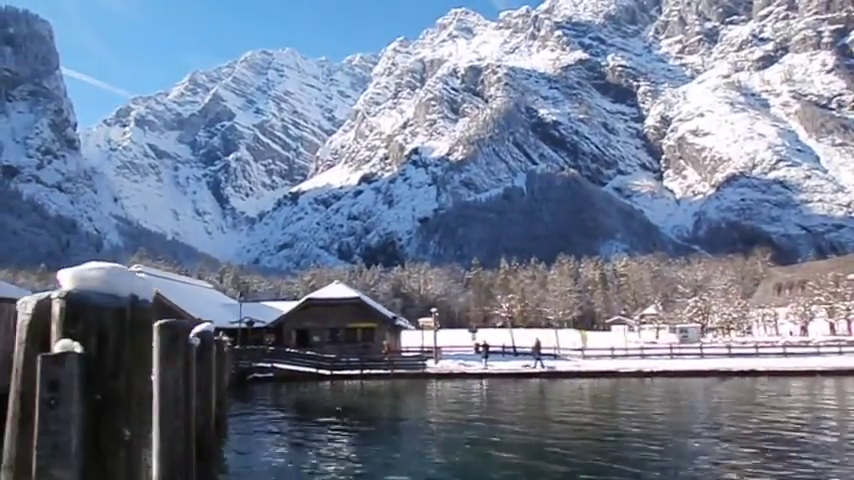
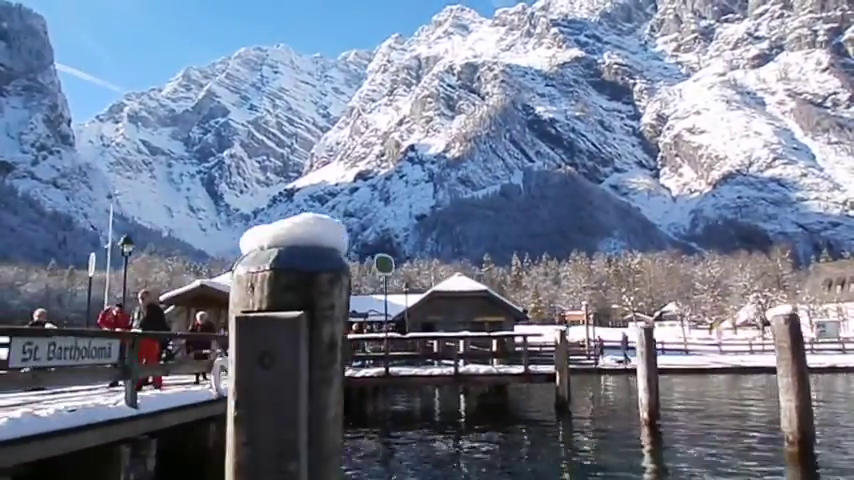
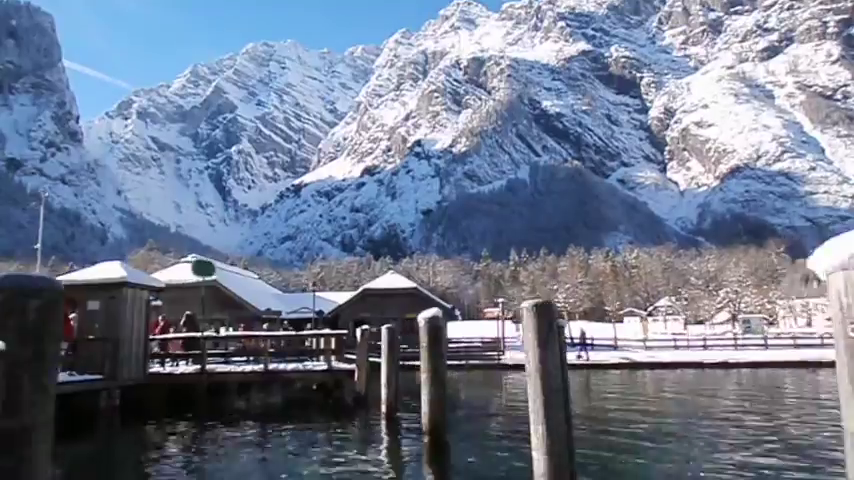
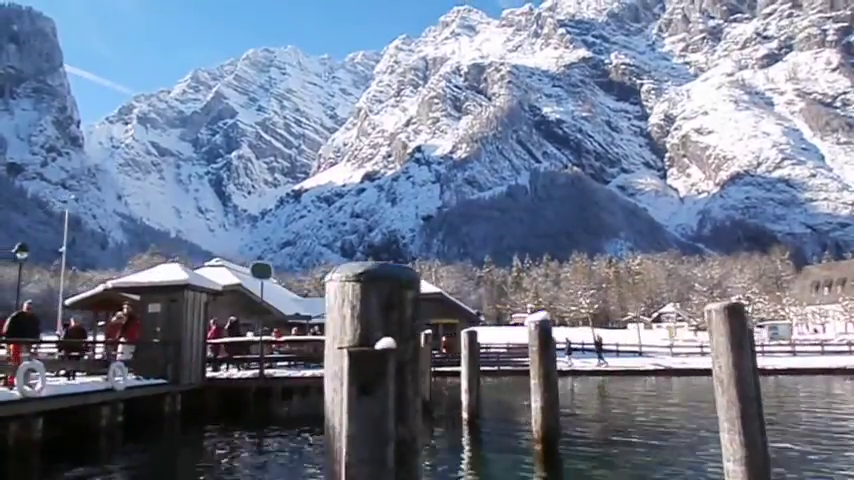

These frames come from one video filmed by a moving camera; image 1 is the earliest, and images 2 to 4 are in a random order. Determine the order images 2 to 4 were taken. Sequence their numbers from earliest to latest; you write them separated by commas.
3, 4, 2
